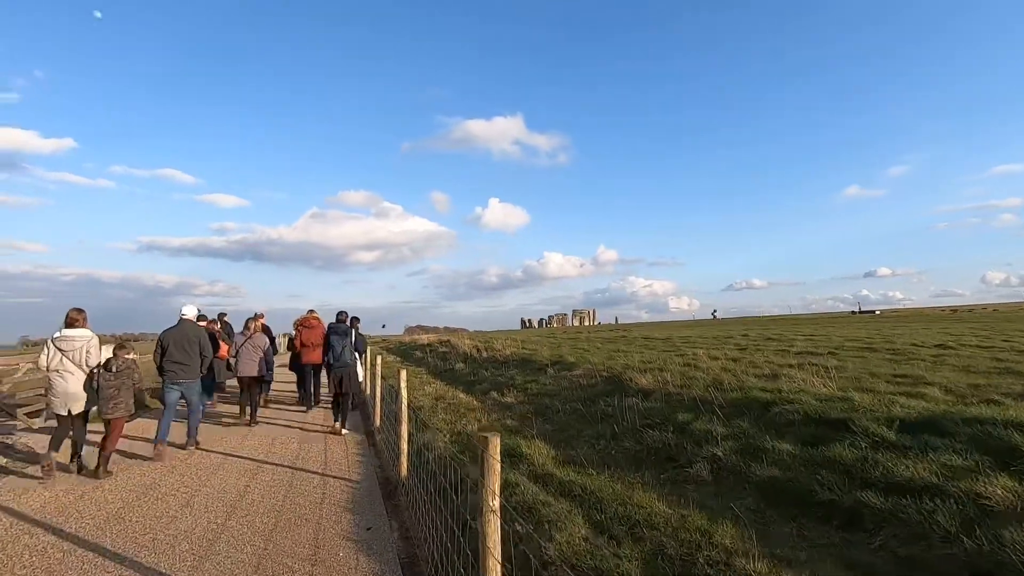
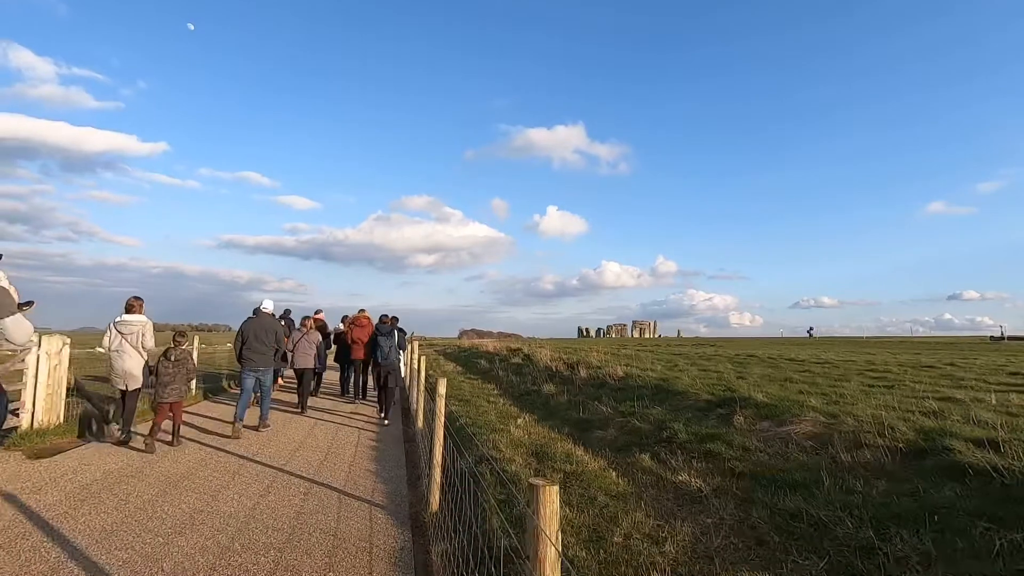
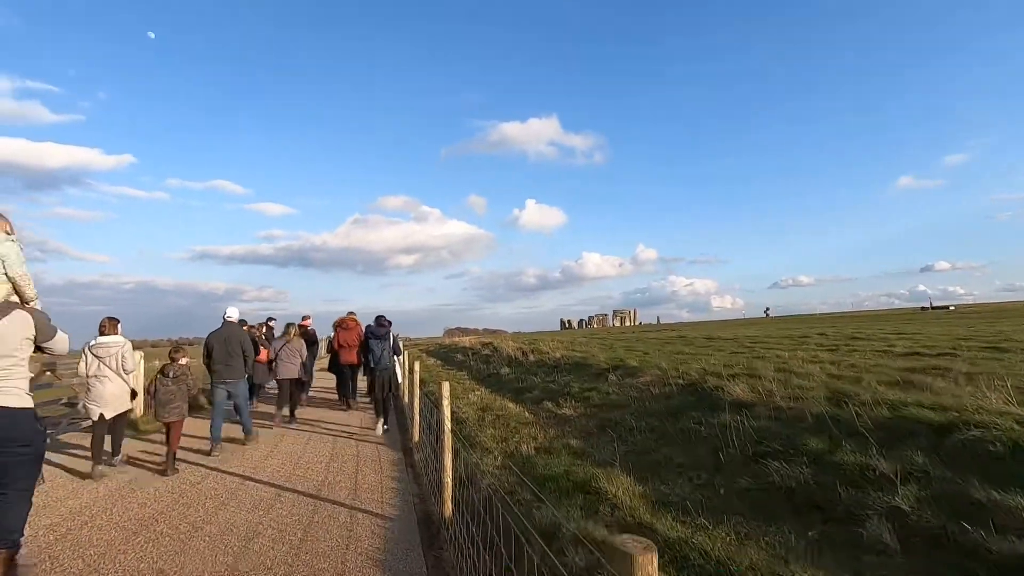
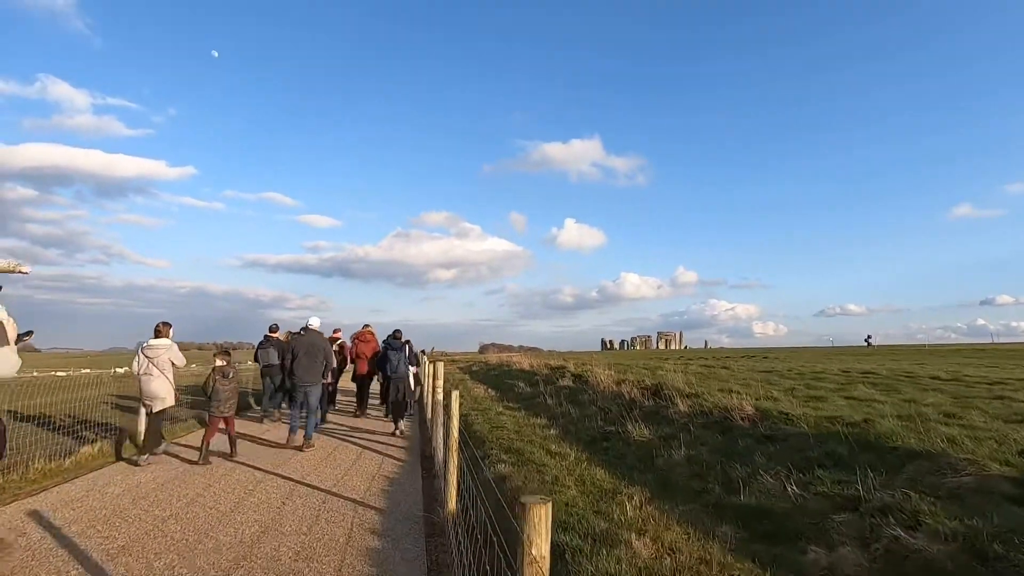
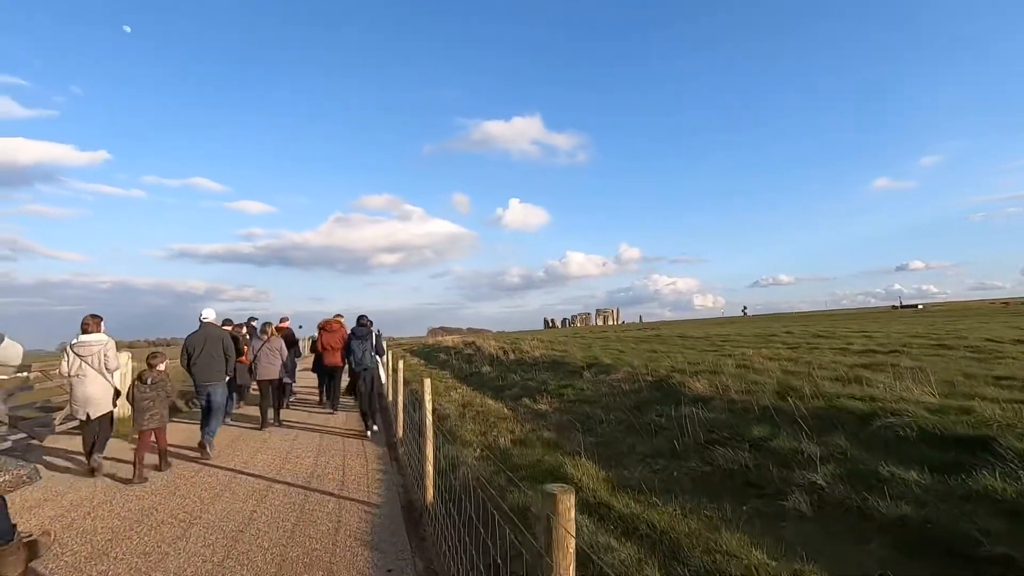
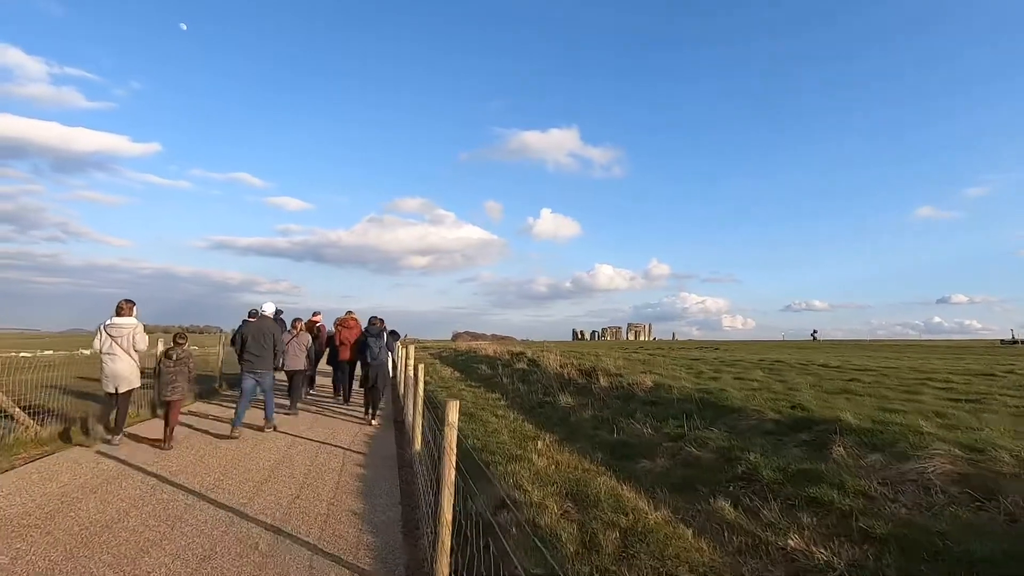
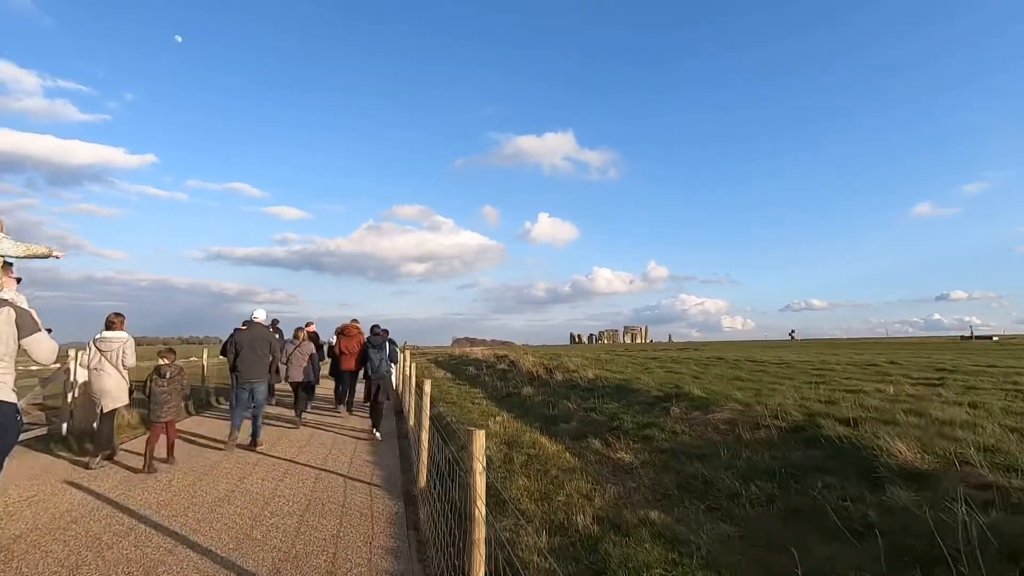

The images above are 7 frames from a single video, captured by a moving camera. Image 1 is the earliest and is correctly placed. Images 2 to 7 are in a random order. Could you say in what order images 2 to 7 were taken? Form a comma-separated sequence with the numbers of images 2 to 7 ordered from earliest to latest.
5, 3, 7, 2, 6, 4
